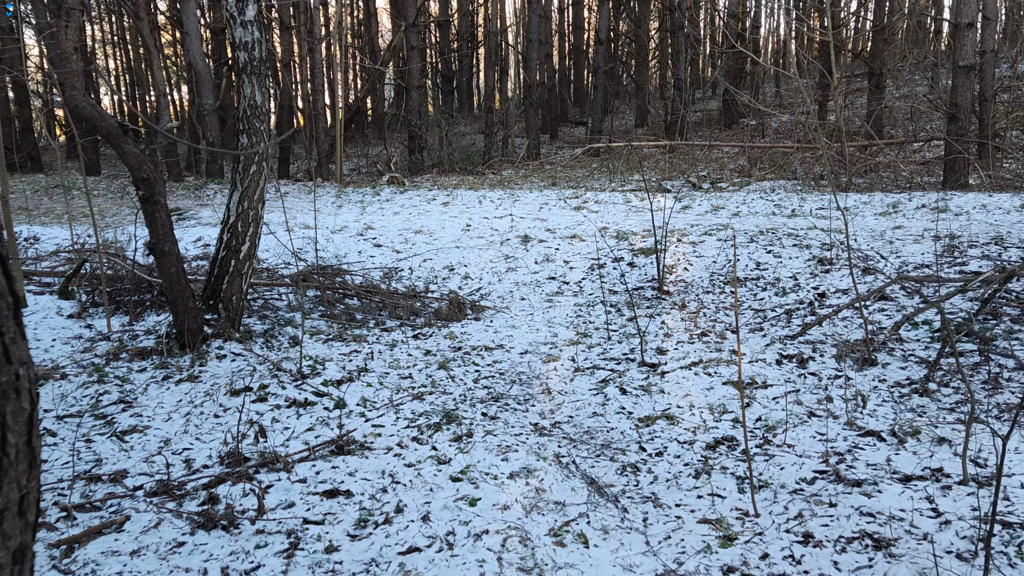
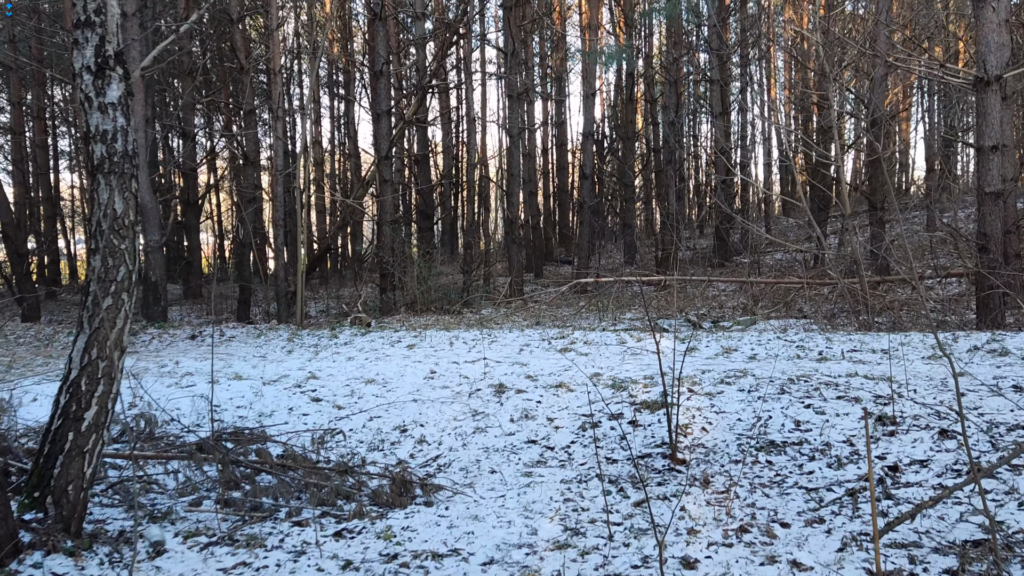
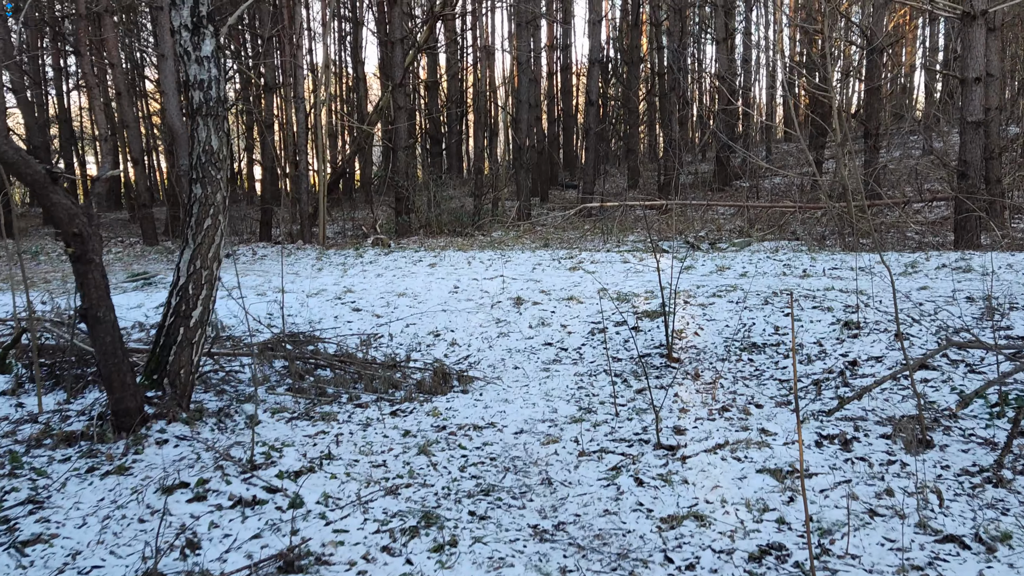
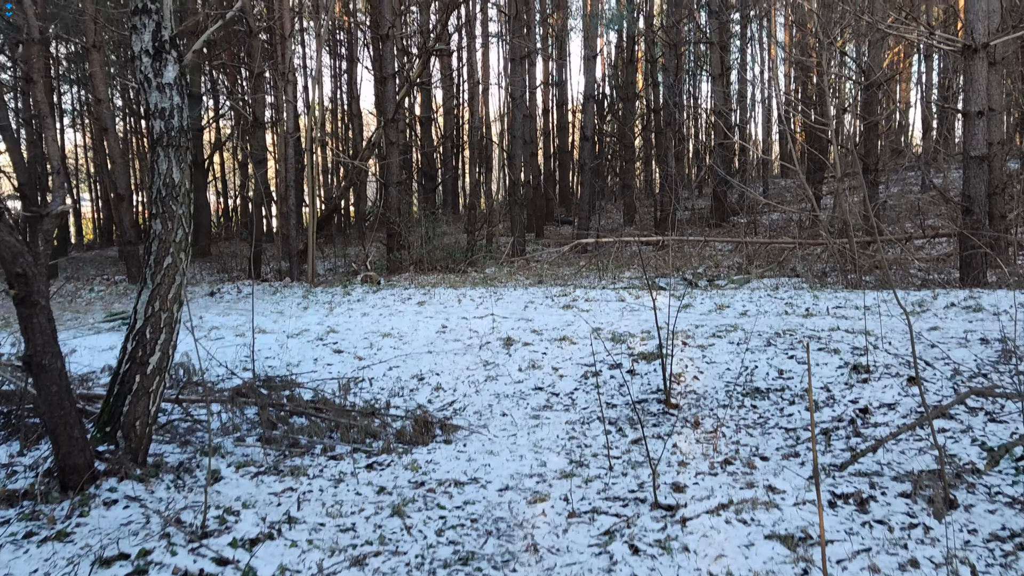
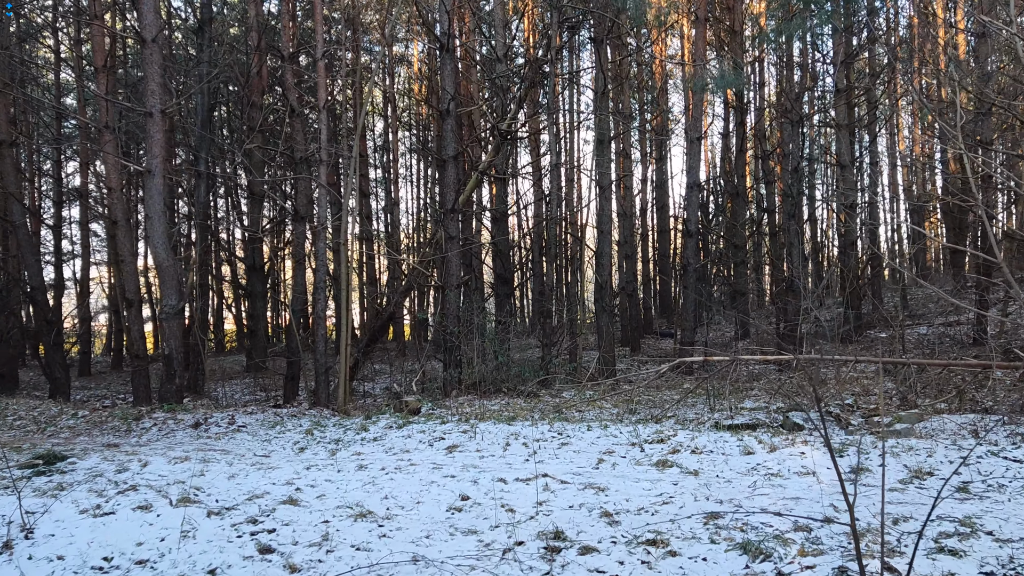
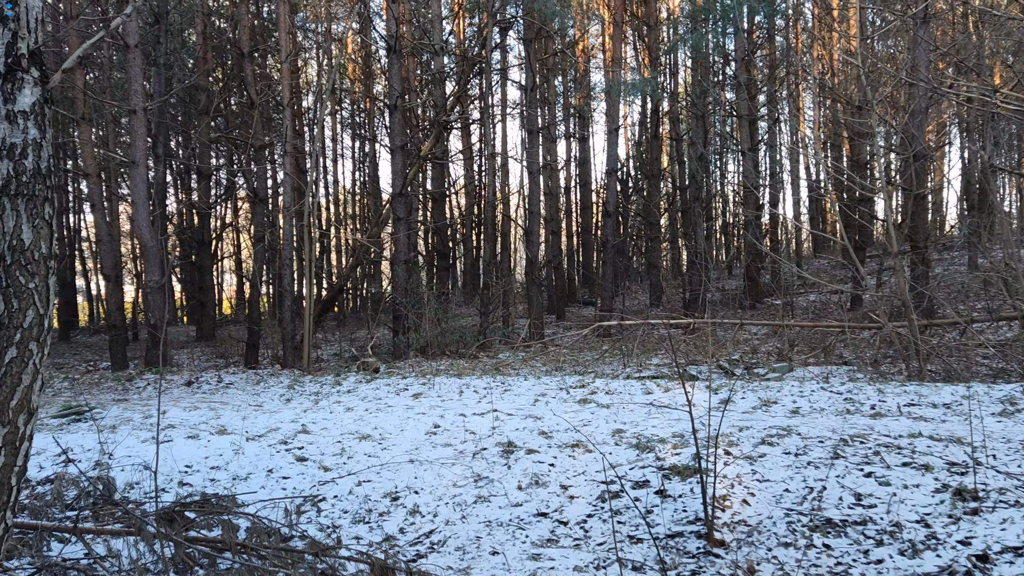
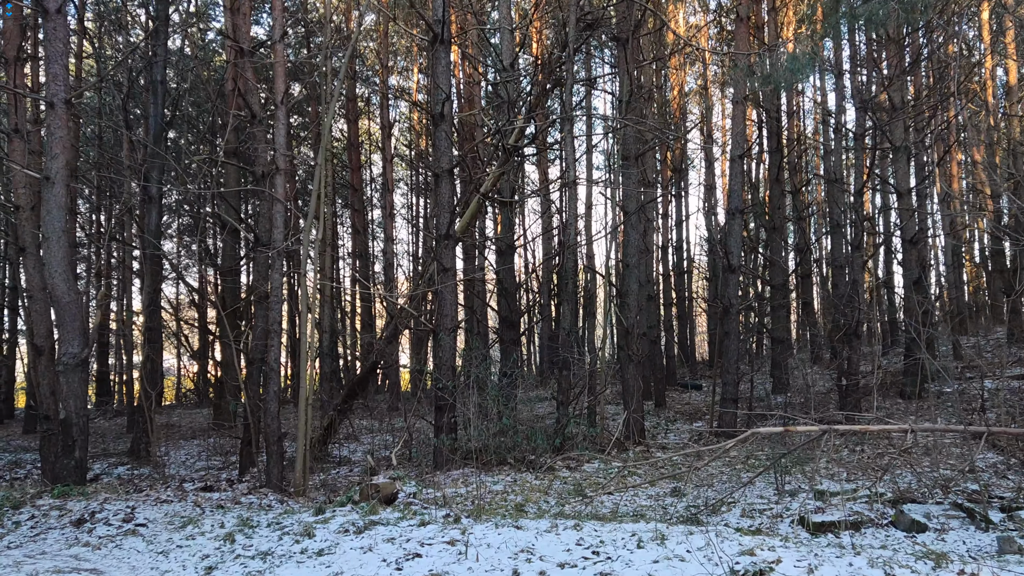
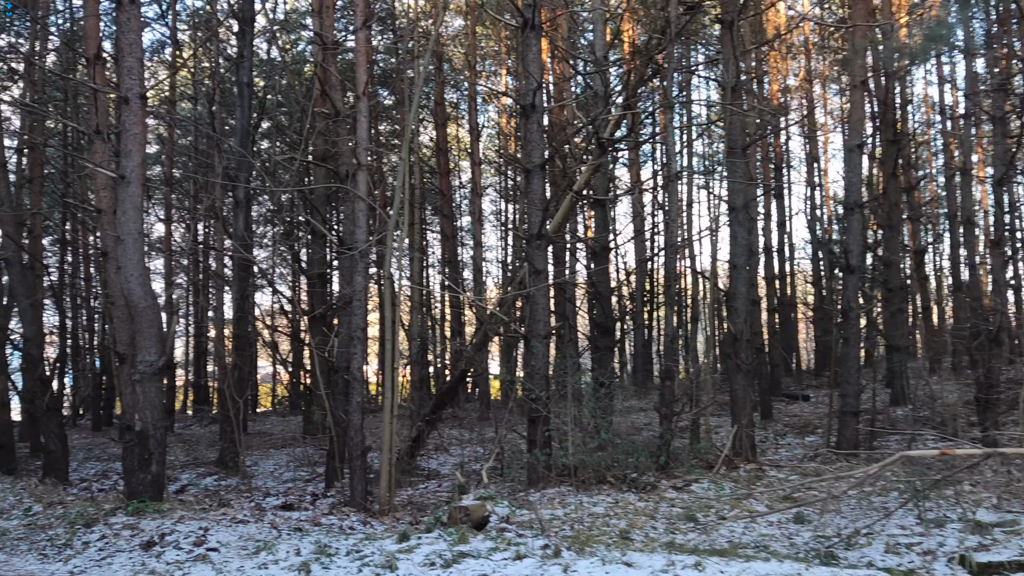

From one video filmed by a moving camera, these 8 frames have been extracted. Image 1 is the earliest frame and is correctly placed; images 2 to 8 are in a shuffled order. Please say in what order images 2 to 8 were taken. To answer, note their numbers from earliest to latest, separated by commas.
3, 4, 2, 6, 5, 7, 8
